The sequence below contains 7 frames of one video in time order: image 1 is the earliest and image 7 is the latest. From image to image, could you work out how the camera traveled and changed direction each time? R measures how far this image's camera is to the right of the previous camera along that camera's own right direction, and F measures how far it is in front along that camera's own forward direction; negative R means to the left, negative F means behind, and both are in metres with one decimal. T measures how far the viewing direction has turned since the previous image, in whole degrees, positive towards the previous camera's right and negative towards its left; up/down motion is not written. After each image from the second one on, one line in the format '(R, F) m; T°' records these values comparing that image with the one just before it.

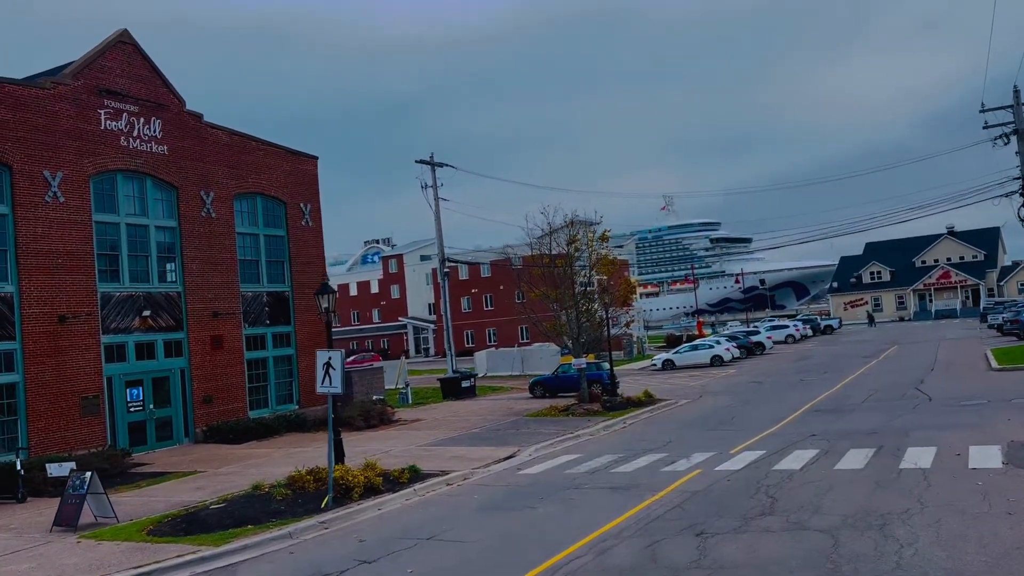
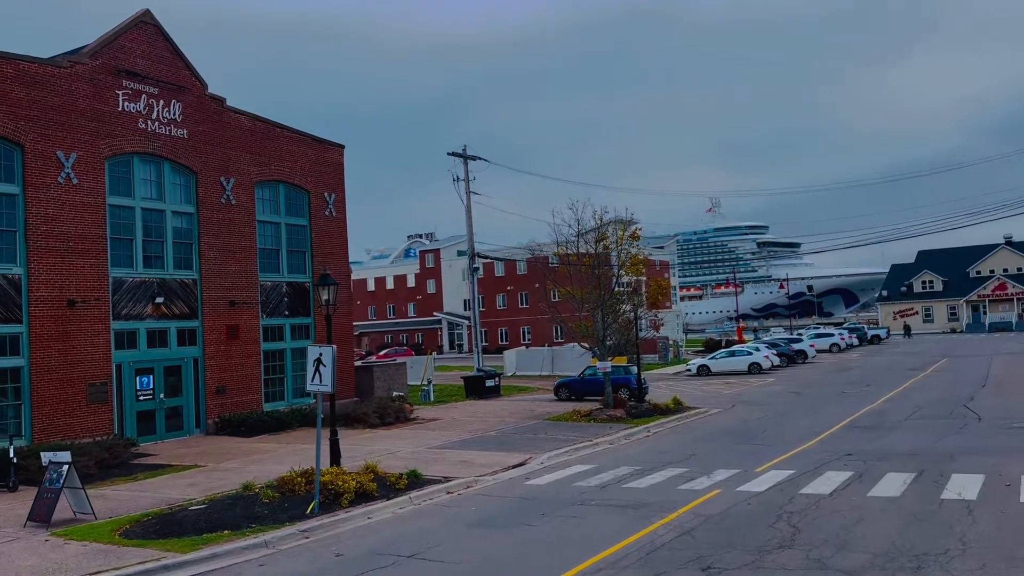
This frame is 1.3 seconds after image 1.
(+0.5, +1.0) m; -3°
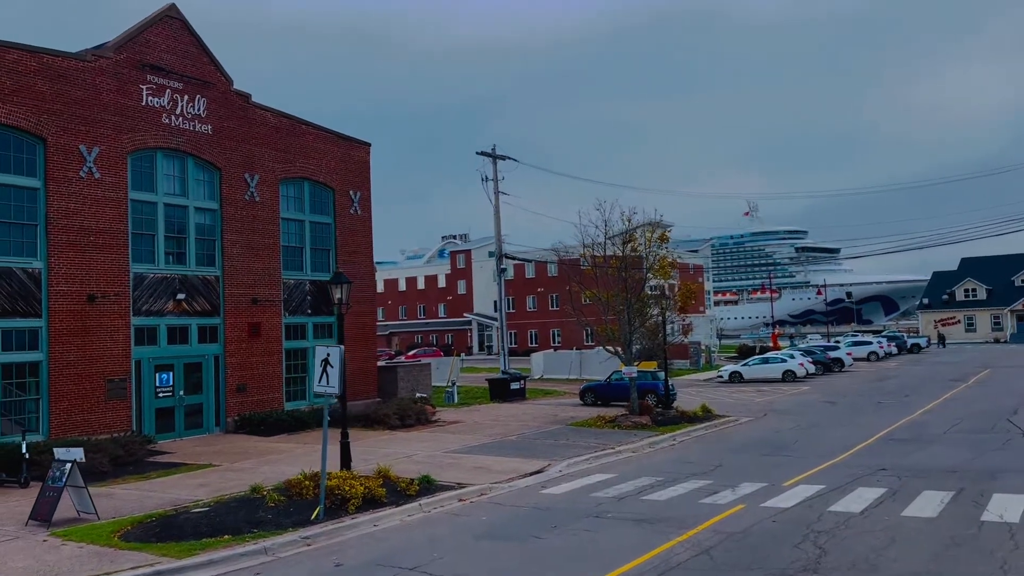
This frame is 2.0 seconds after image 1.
(+0.3, +0.5) m; -2°
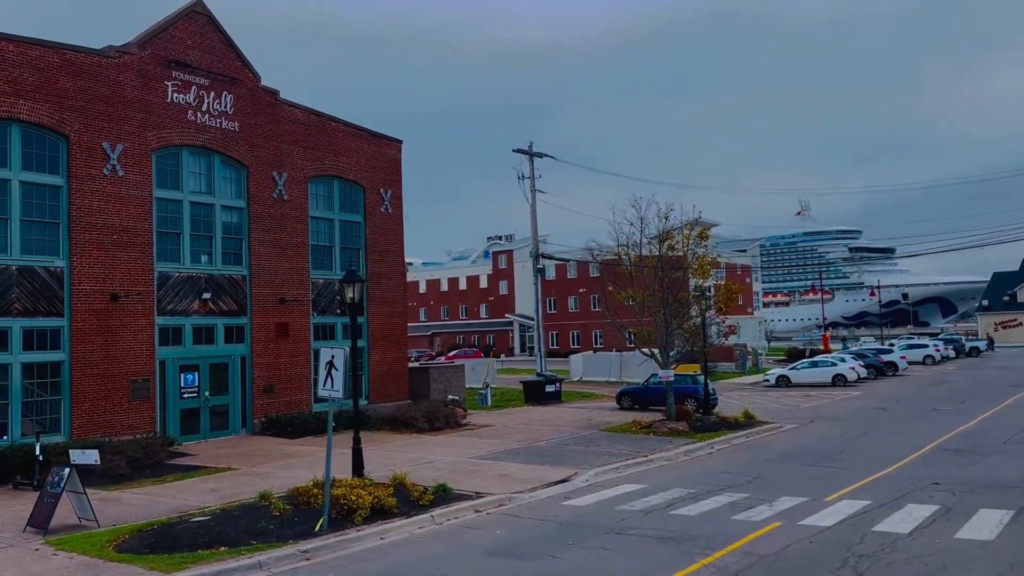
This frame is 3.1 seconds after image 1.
(+0.4, +0.8) m; -3°
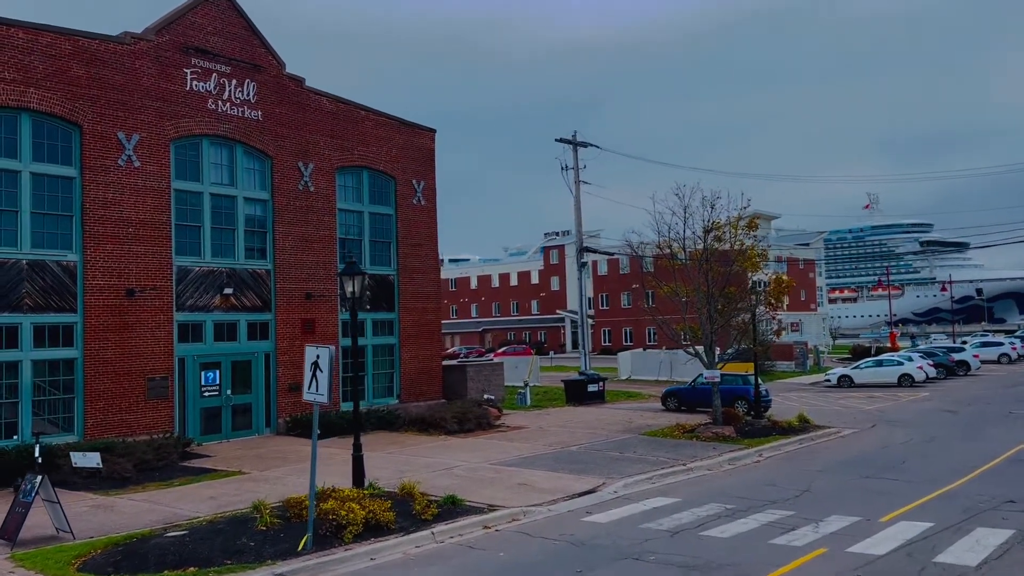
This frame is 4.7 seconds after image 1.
(+0.7, +1.3) m; -4°
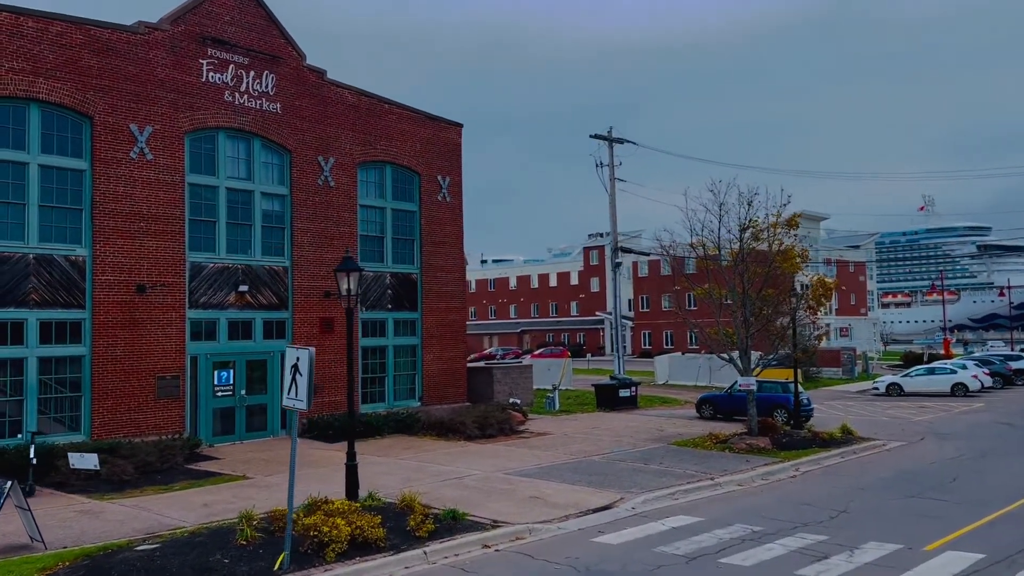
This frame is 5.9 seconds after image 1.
(+0.5, +1.0) m; -3°
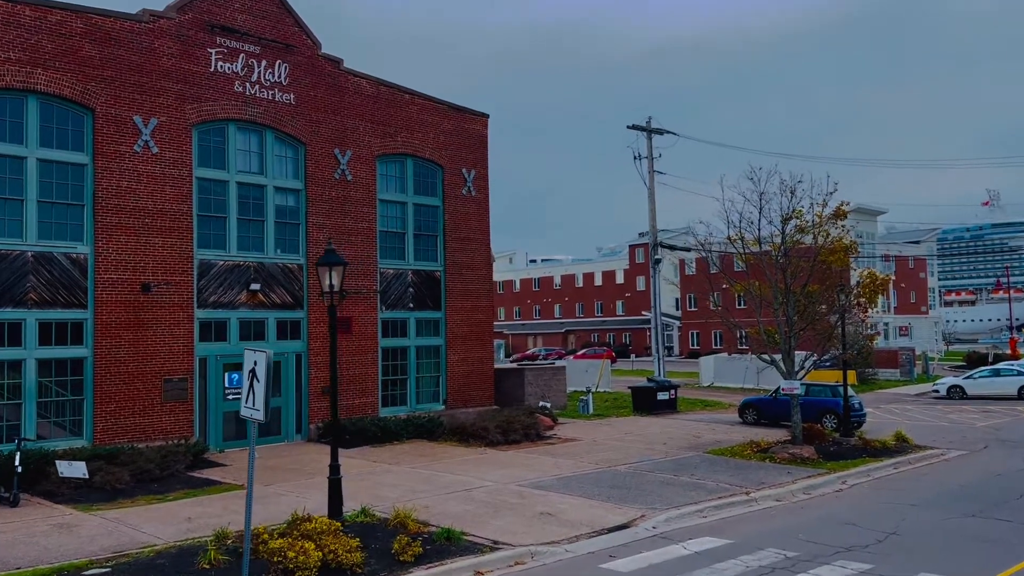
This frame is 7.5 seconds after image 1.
(+0.6, +1.3) m; -3°
